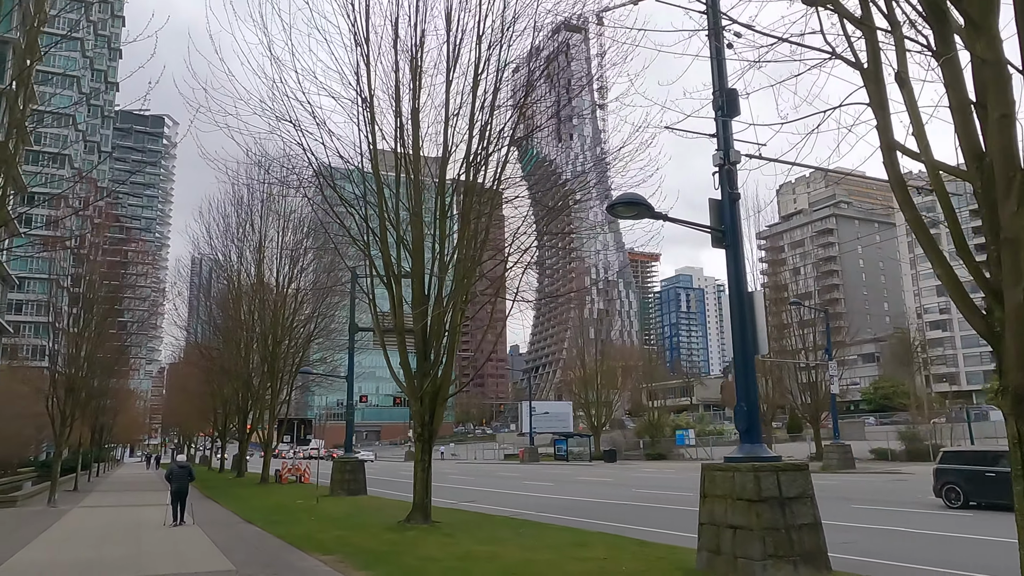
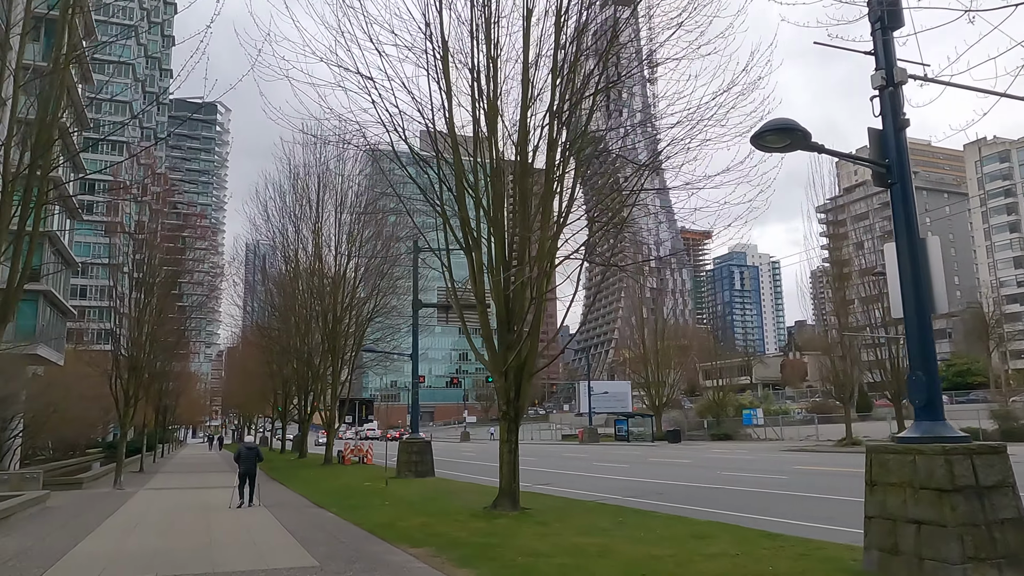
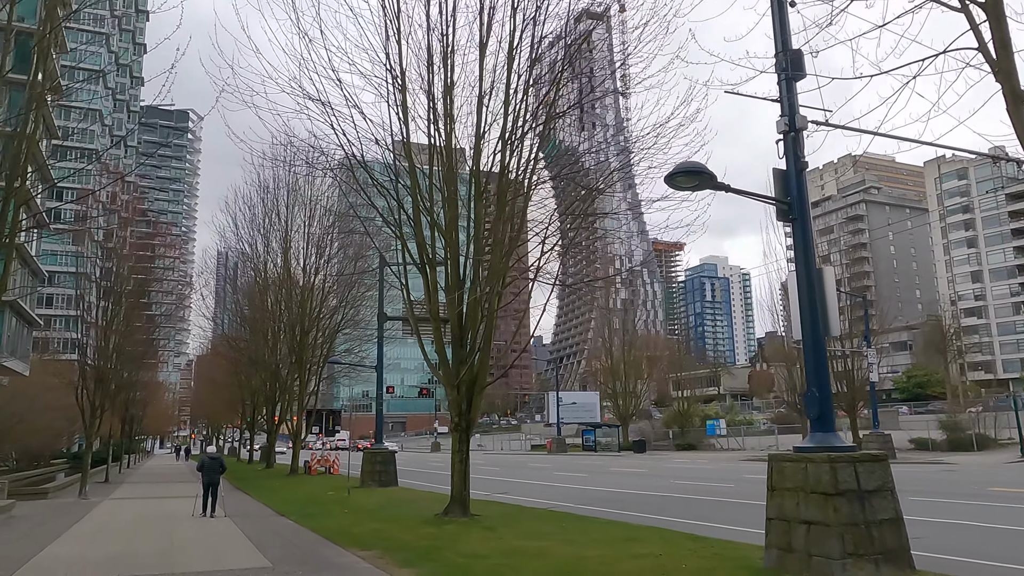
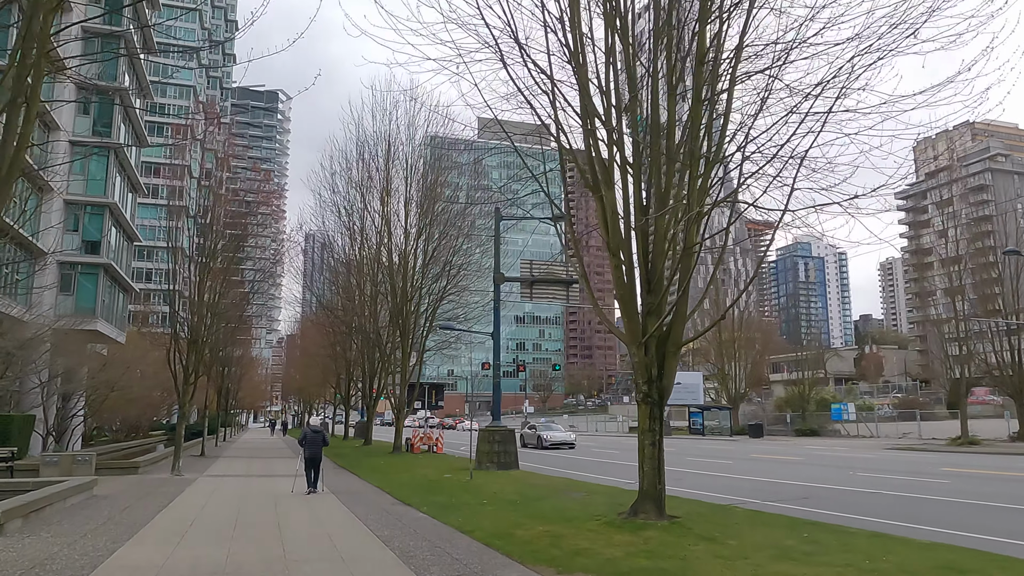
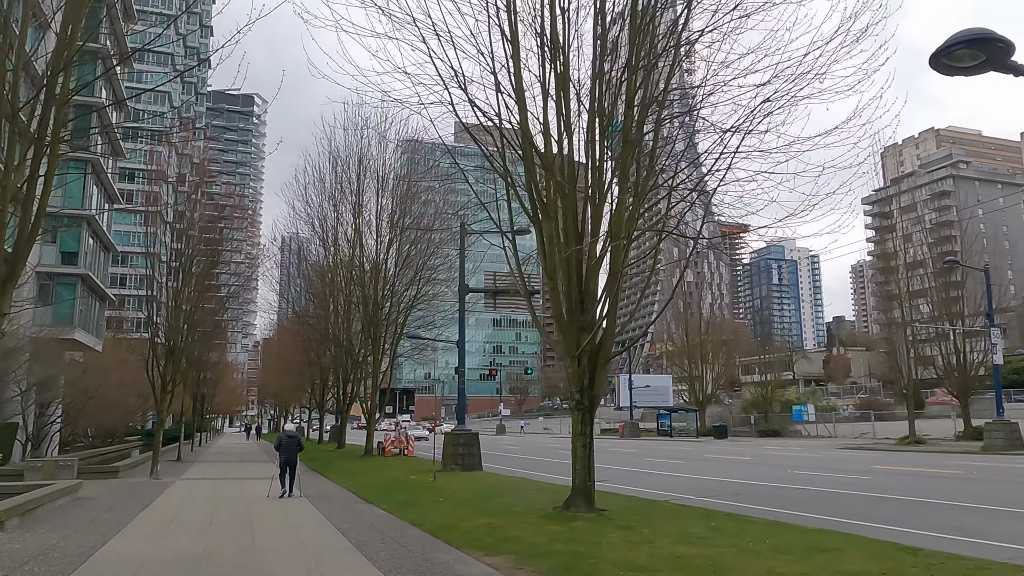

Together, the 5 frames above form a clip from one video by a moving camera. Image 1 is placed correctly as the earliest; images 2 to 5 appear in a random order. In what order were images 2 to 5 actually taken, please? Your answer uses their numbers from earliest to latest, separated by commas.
3, 2, 5, 4
